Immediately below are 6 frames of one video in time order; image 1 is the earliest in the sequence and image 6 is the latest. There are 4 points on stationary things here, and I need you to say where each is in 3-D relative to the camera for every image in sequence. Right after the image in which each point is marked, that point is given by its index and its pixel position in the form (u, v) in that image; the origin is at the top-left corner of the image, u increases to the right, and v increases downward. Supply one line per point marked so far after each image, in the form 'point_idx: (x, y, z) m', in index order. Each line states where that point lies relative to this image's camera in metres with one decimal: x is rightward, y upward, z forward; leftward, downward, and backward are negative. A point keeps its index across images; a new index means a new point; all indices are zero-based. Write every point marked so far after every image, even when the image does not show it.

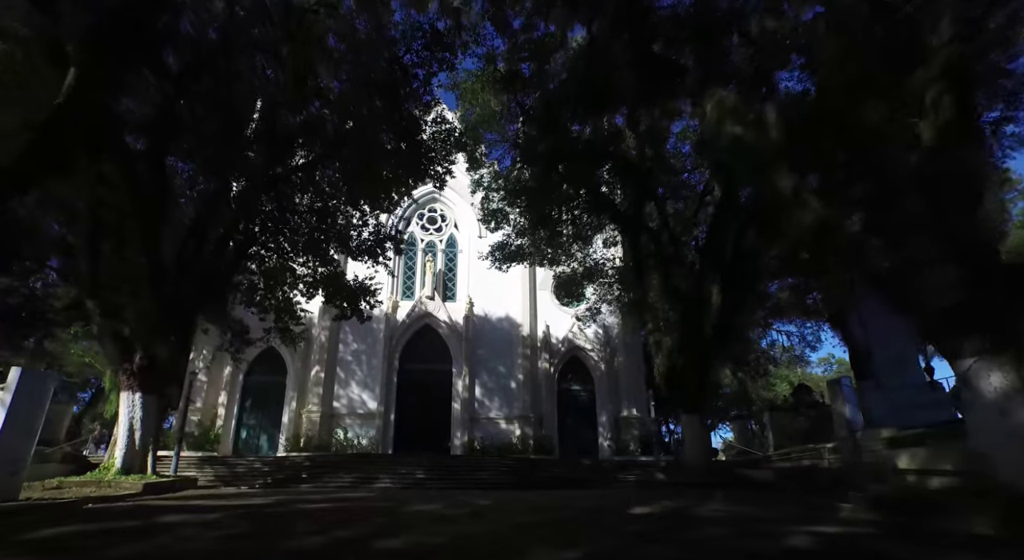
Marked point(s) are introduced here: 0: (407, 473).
0: (-2.0, -3.6, +10.7) m
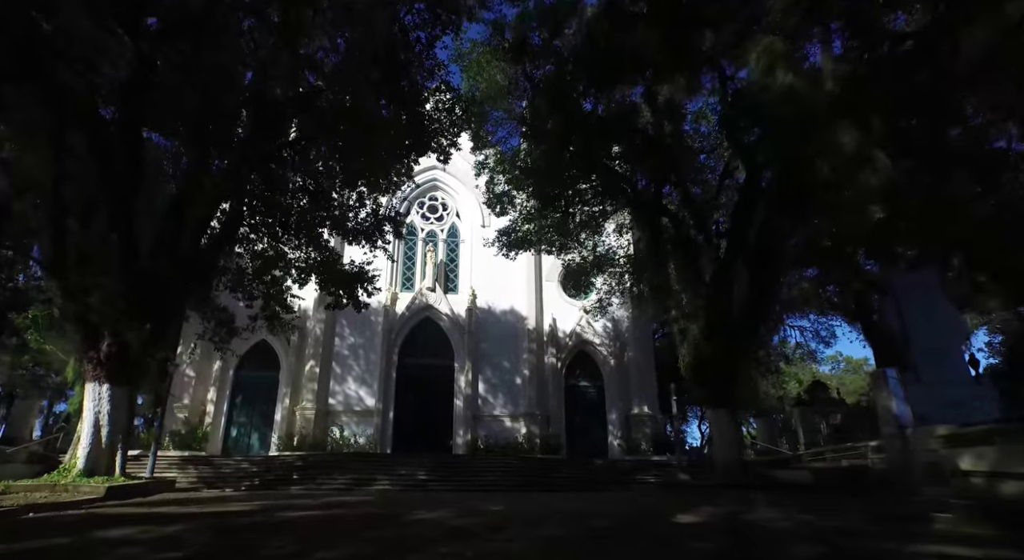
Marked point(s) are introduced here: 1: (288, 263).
0: (-1.8, -3.4, +10.0) m
1: (-4.3, +0.4, +10.9) m
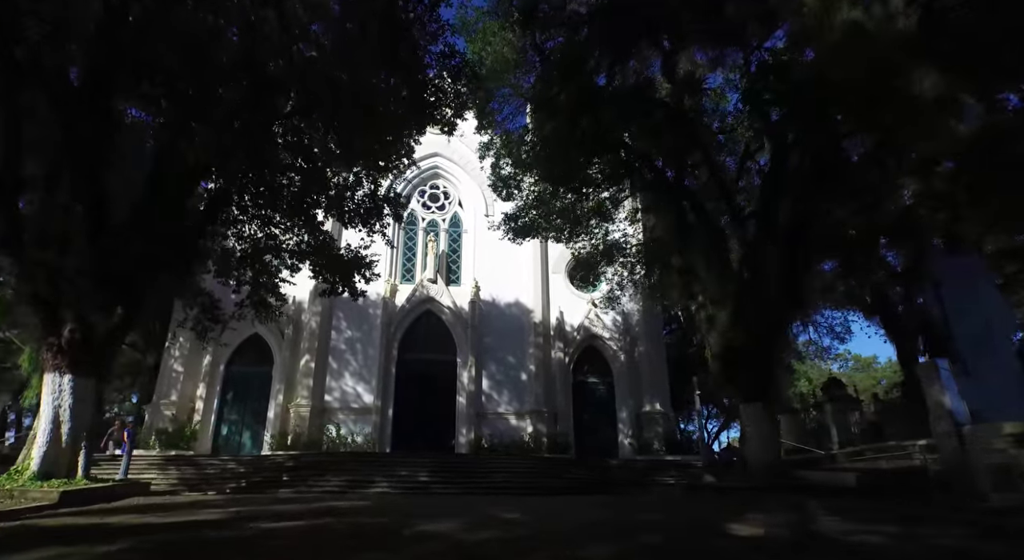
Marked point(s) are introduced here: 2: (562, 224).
0: (-1.7, -3.2, +9.3) m
1: (-4.2, +0.6, +10.2) m
2: (+1.1, +1.2, +12.5) m
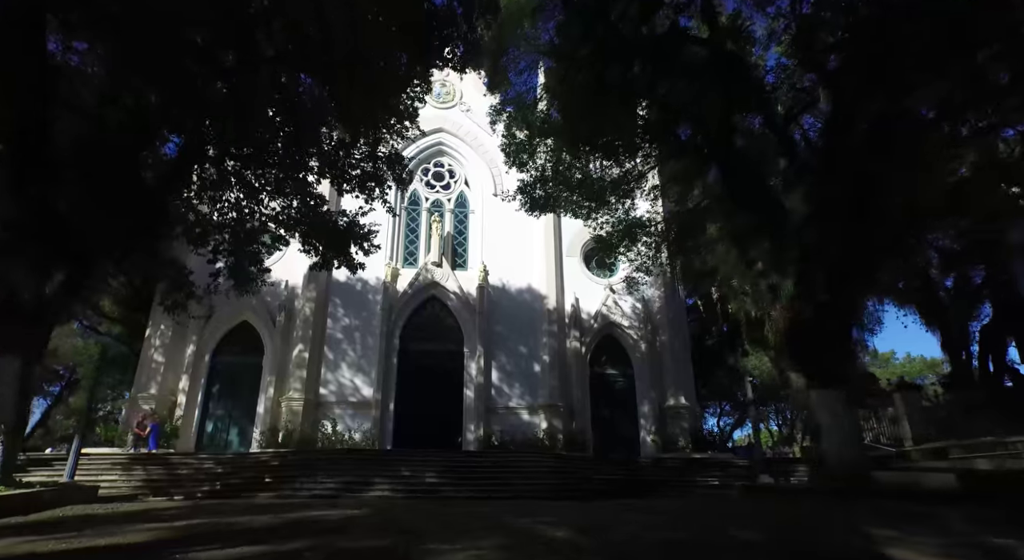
0: (-1.4, -2.8, +8.1) m
1: (-3.9, +1.0, +9.0) m
2: (+1.4, +1.6, +11.3) m
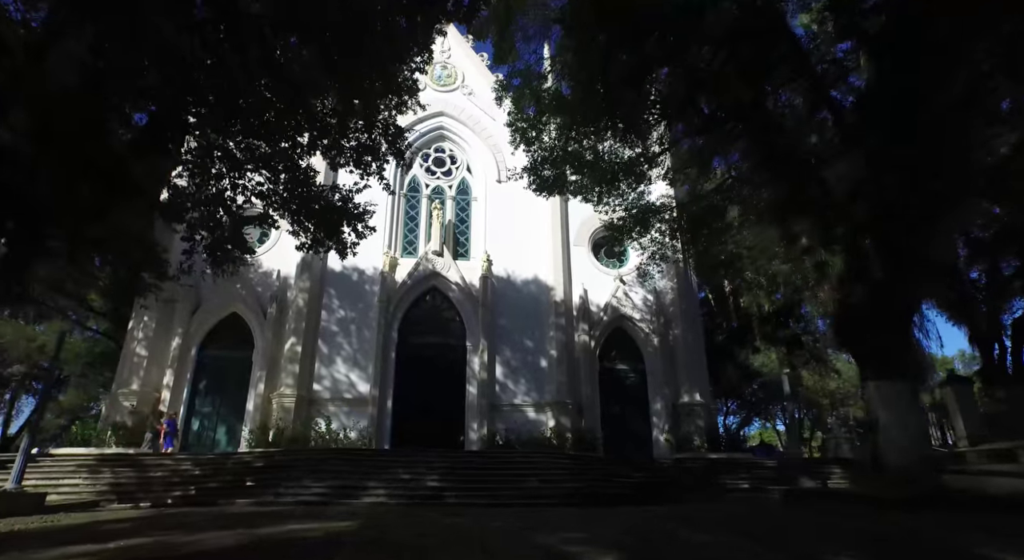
0: (-1.3, -2.6, +7.4) m
1: (-3.8, +1.2, +8.3) m
2: (+1.5, +1.8, +10.6) m
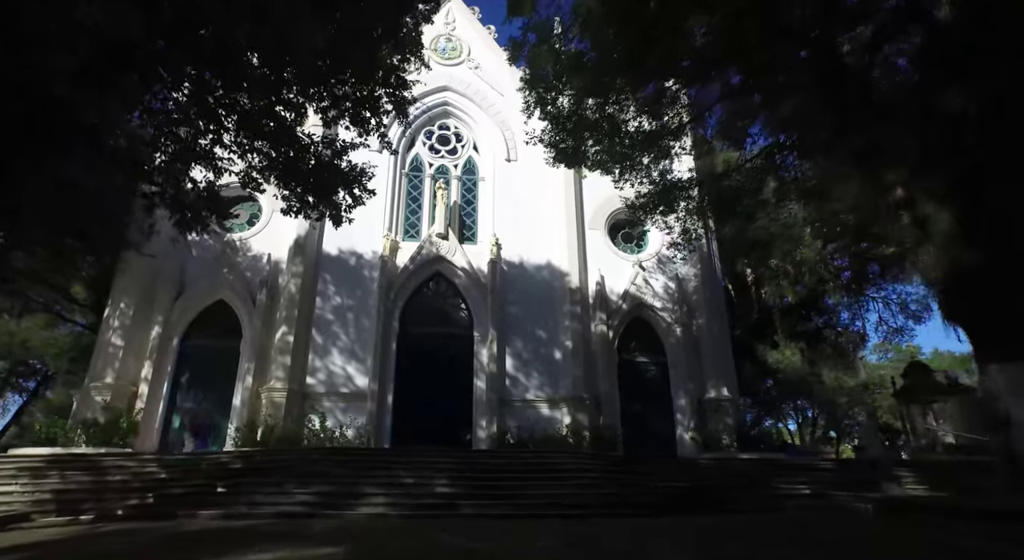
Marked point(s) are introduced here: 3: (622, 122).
0: (-1.1, -2.3, +6.4) m
1: (-3.6, +1.5, +7.3) m
2: (+1.7, +2.1, +9.7) m
3: (+1.8, +2.6, +9.3) m
